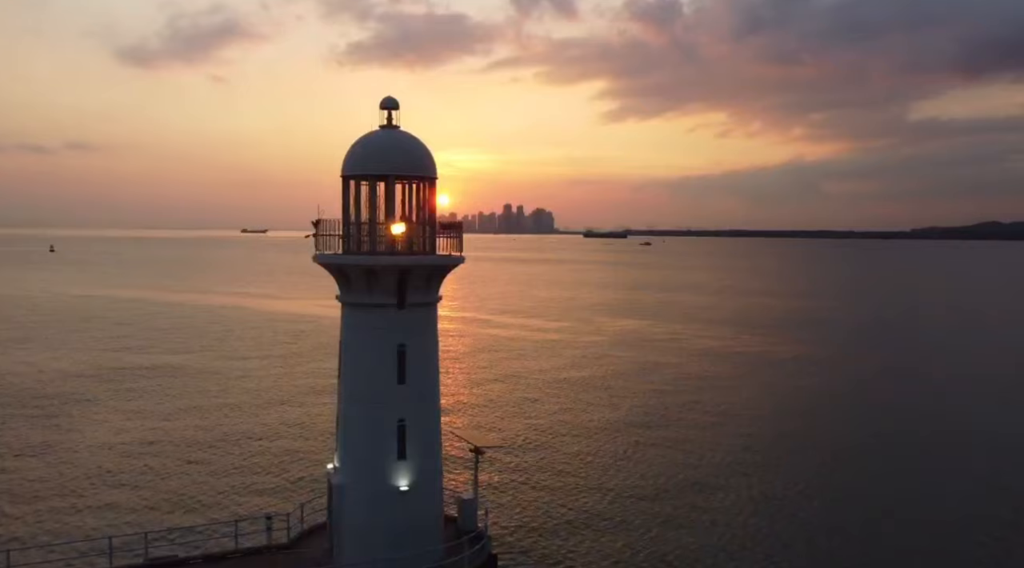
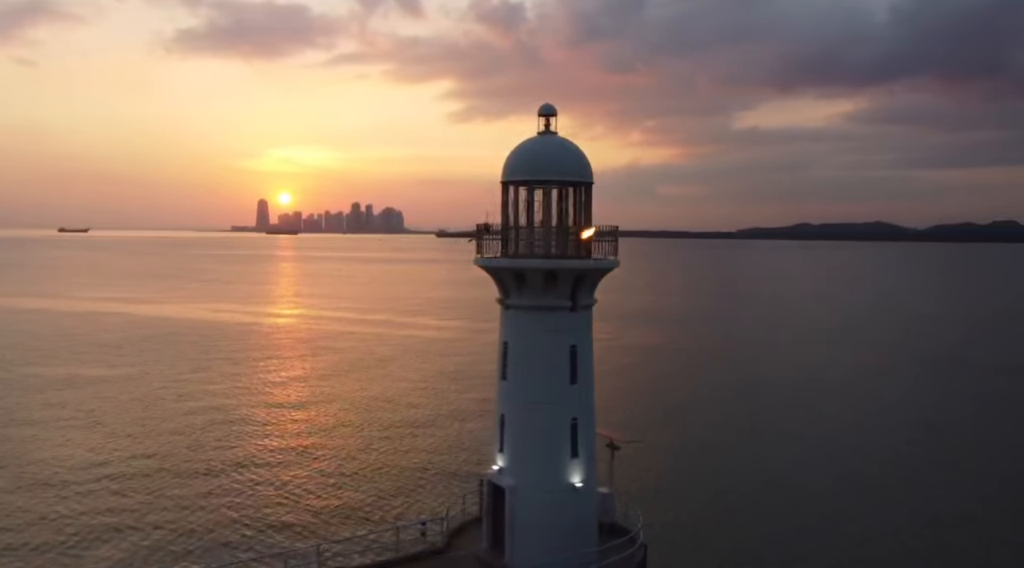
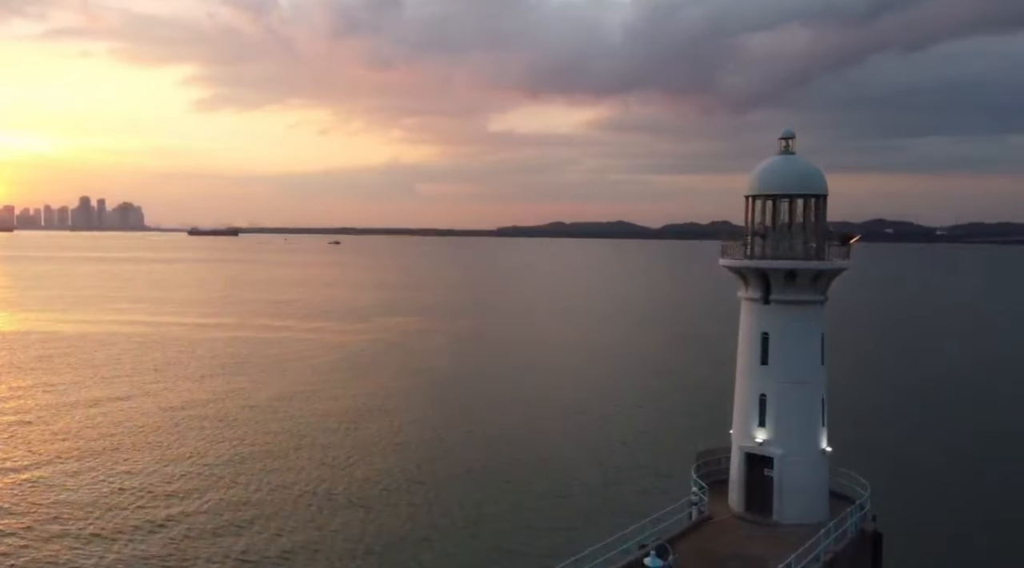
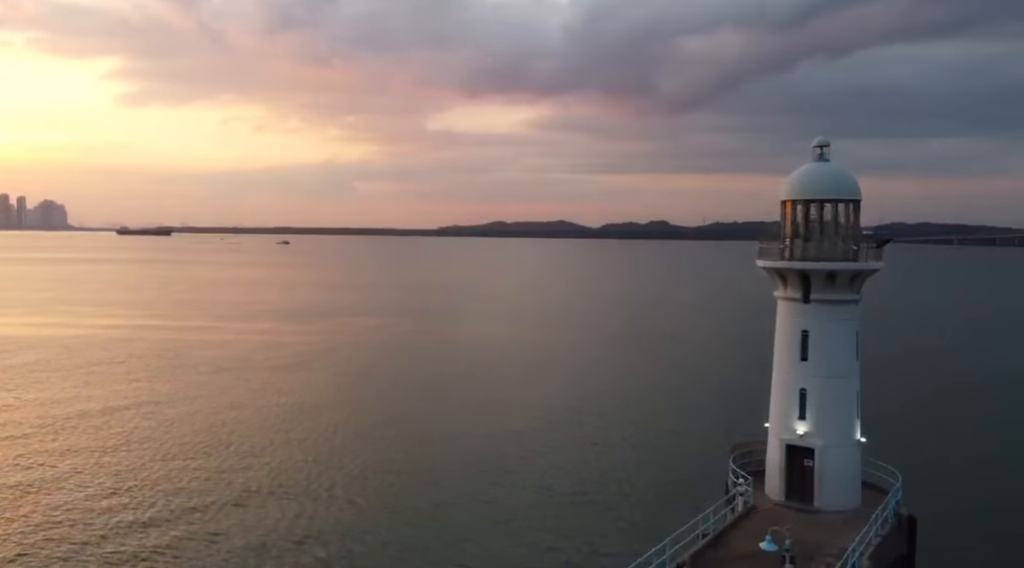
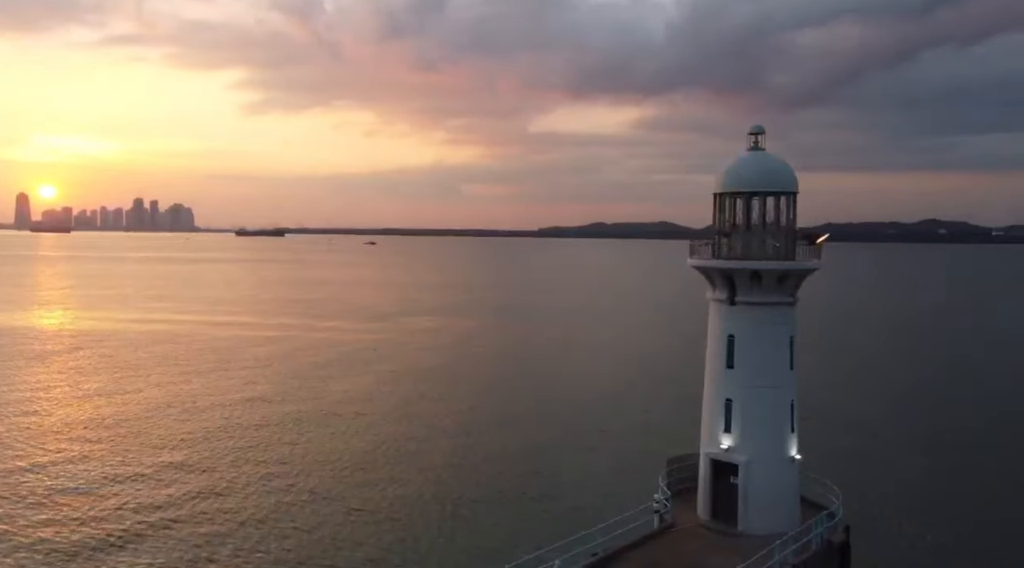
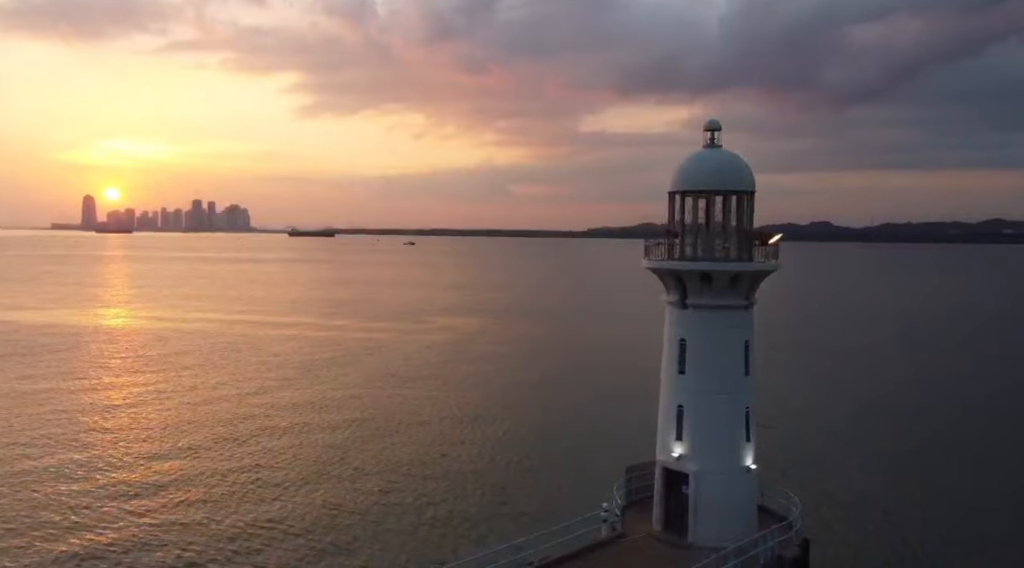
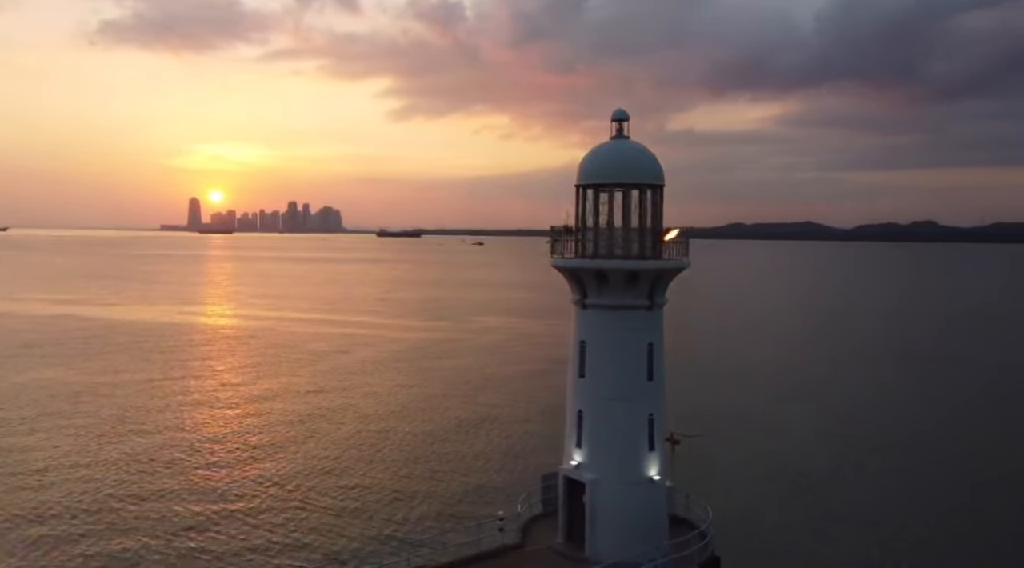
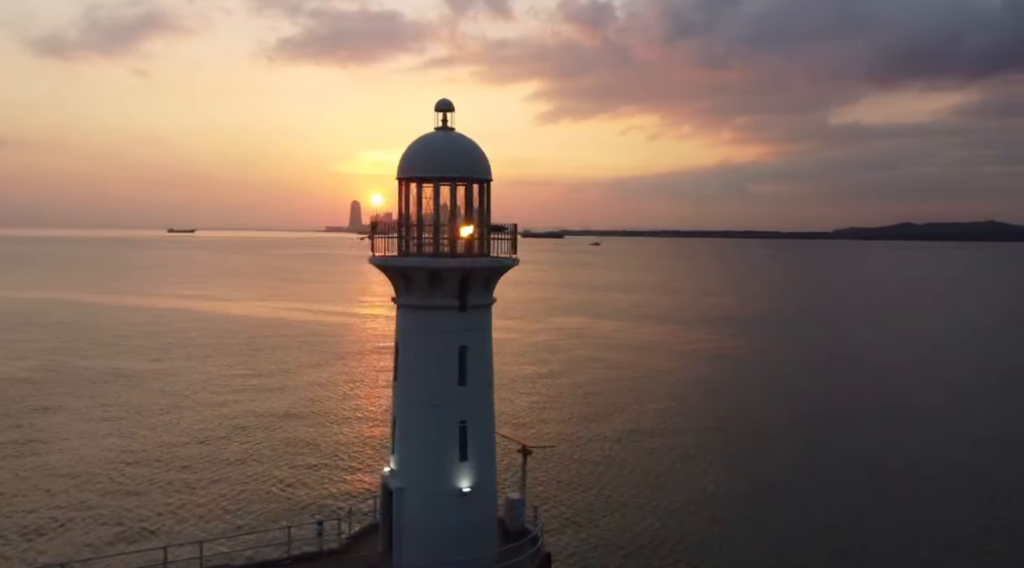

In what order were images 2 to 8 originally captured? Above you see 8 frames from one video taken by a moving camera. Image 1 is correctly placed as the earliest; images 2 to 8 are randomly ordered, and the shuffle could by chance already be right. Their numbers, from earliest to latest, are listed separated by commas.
8, 2, 7, 6, 5, 3, 4
